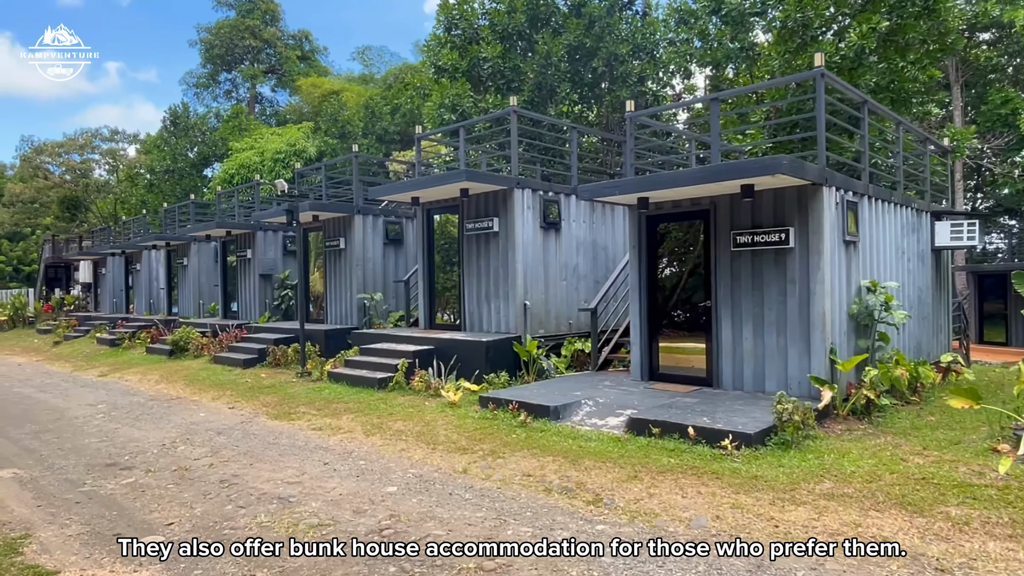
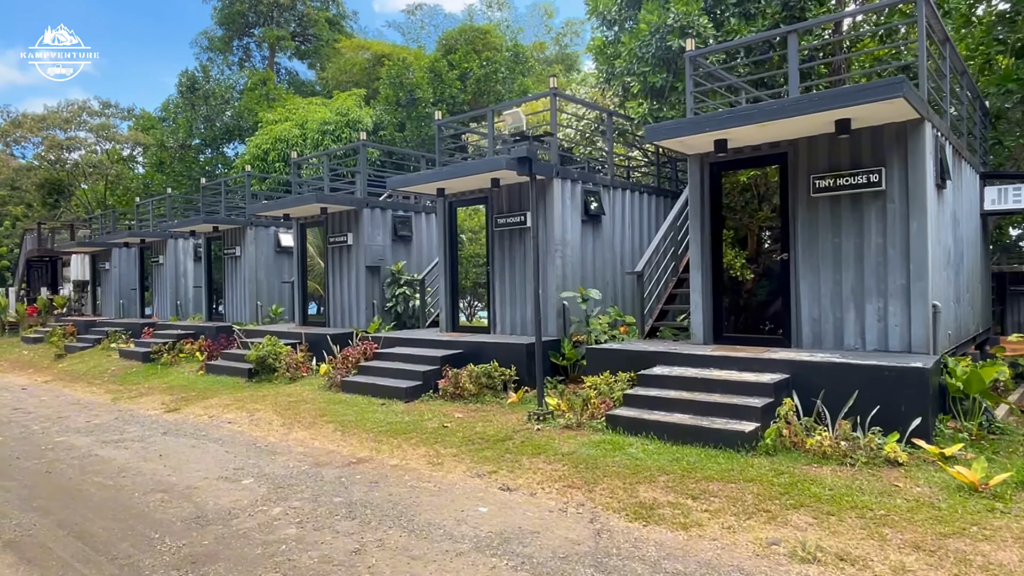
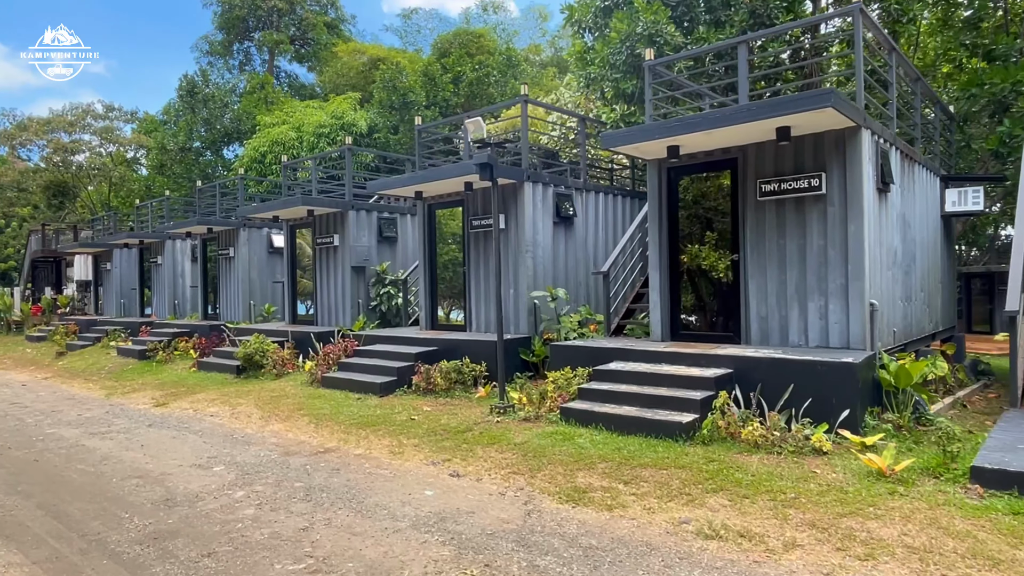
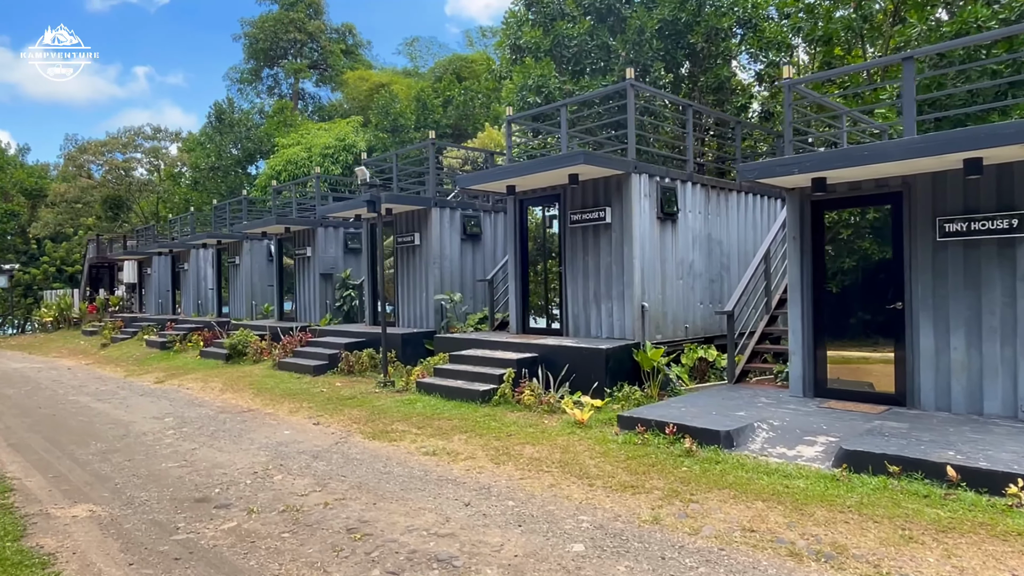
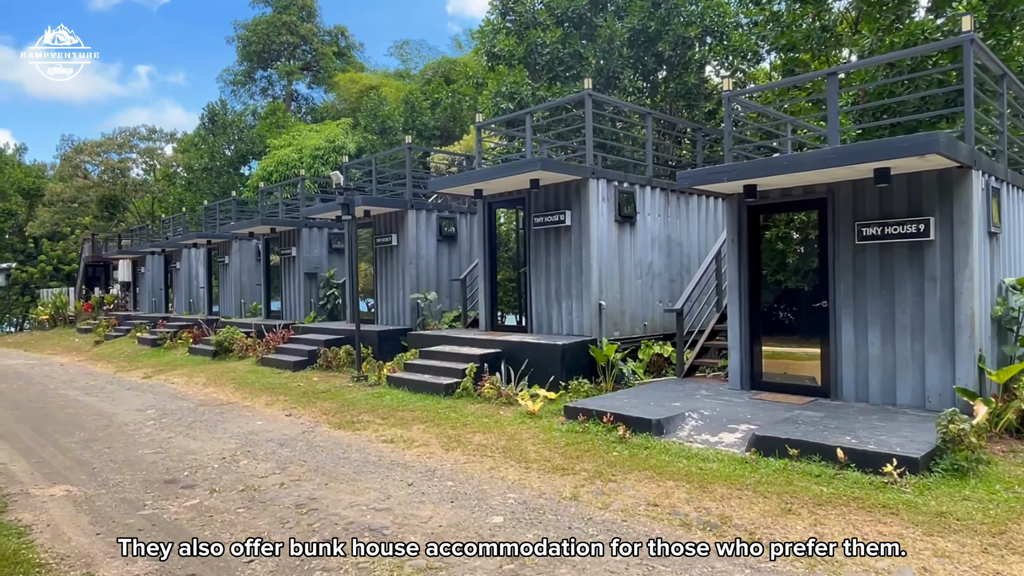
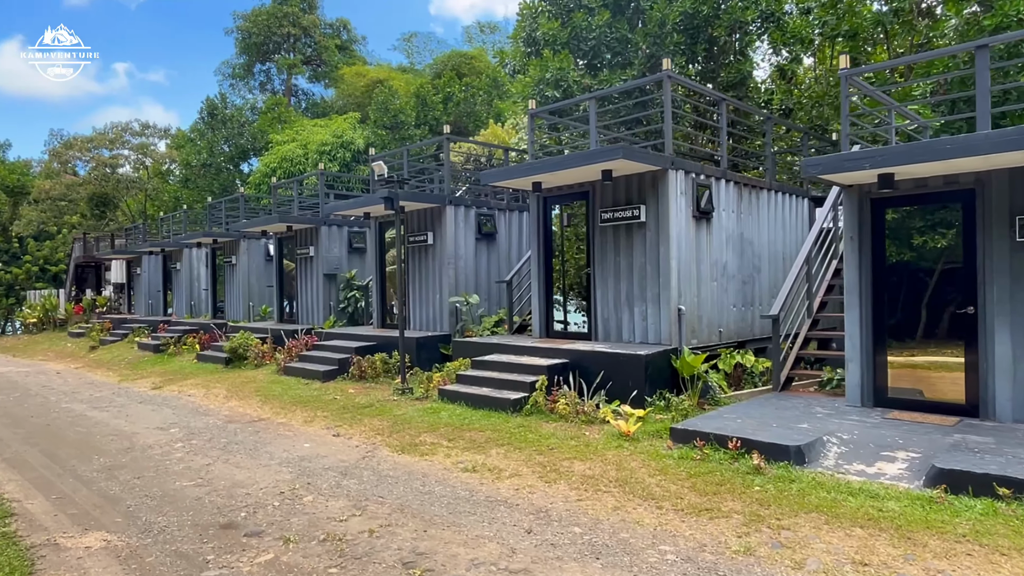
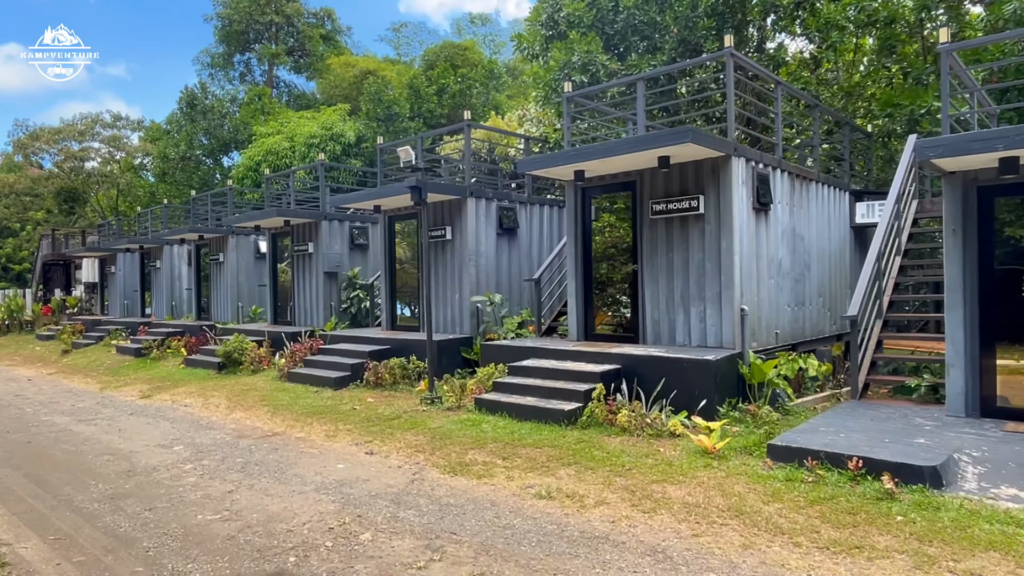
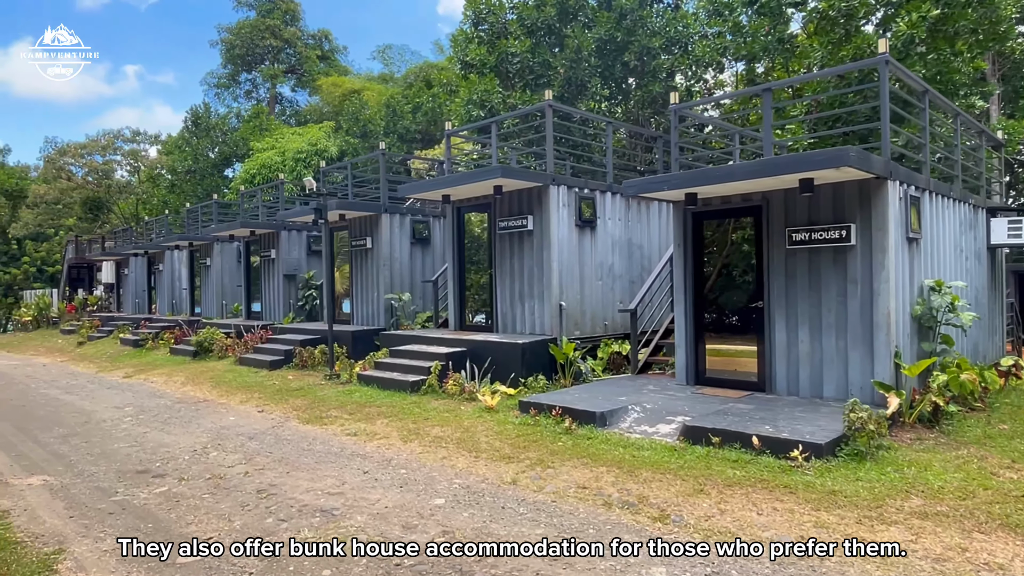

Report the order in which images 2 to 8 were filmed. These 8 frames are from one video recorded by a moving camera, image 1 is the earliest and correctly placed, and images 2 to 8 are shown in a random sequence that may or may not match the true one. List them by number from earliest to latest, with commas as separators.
8, 5, 4, 6, 7, 3, 2
